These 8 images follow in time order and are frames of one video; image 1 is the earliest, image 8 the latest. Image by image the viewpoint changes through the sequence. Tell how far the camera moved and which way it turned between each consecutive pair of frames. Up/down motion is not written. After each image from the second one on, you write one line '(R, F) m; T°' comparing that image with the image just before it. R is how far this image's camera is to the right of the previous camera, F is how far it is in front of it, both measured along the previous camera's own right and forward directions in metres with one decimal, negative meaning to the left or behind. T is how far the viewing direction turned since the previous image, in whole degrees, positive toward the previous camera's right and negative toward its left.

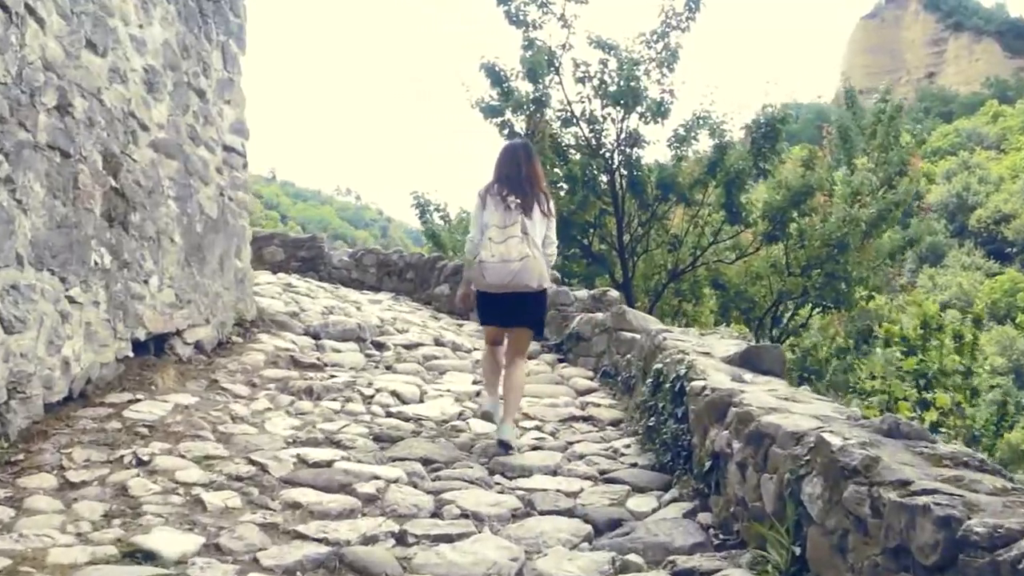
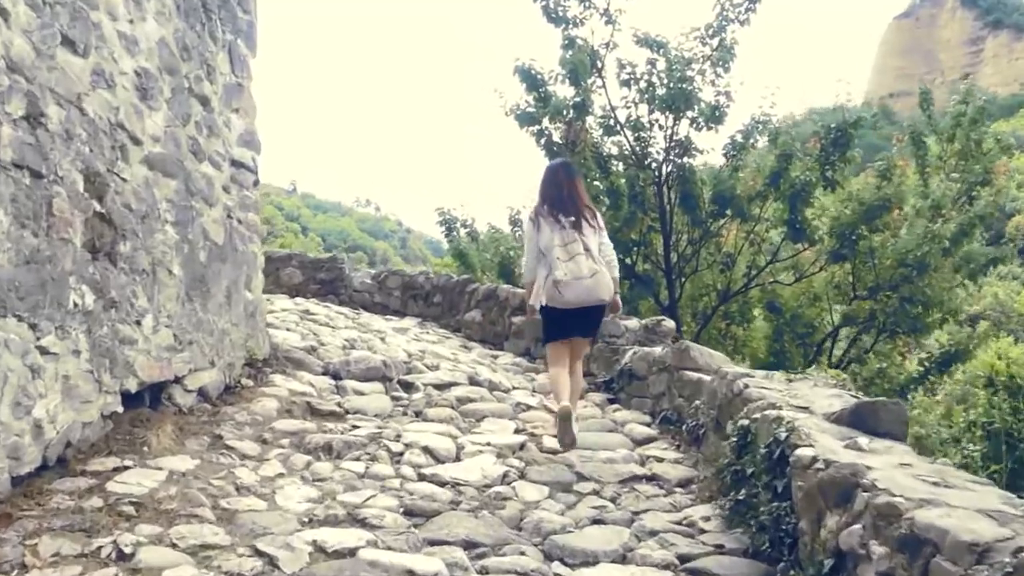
(-0.2, +0.8) m; -1°
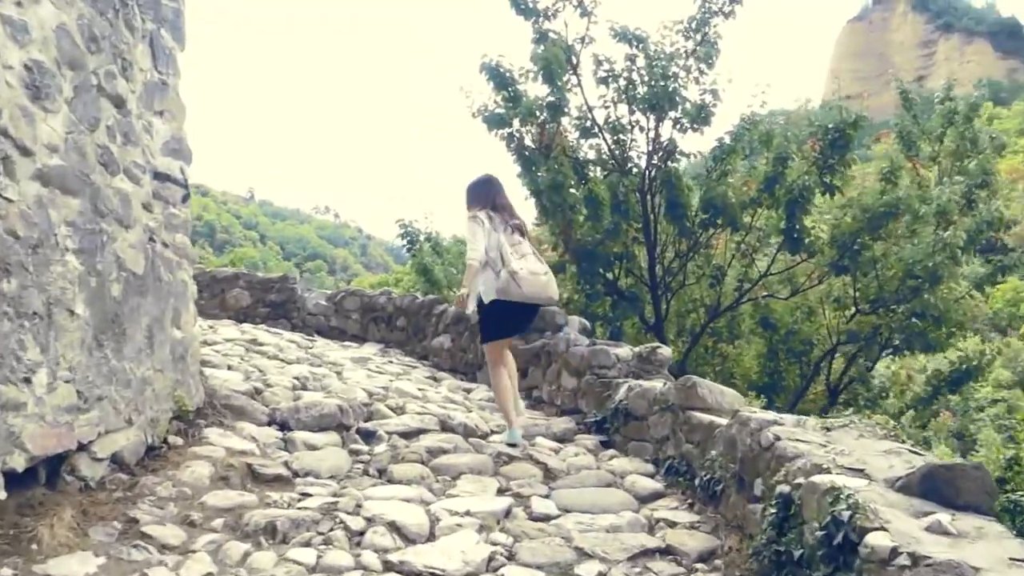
(-0.1, +0.8) m; +2°
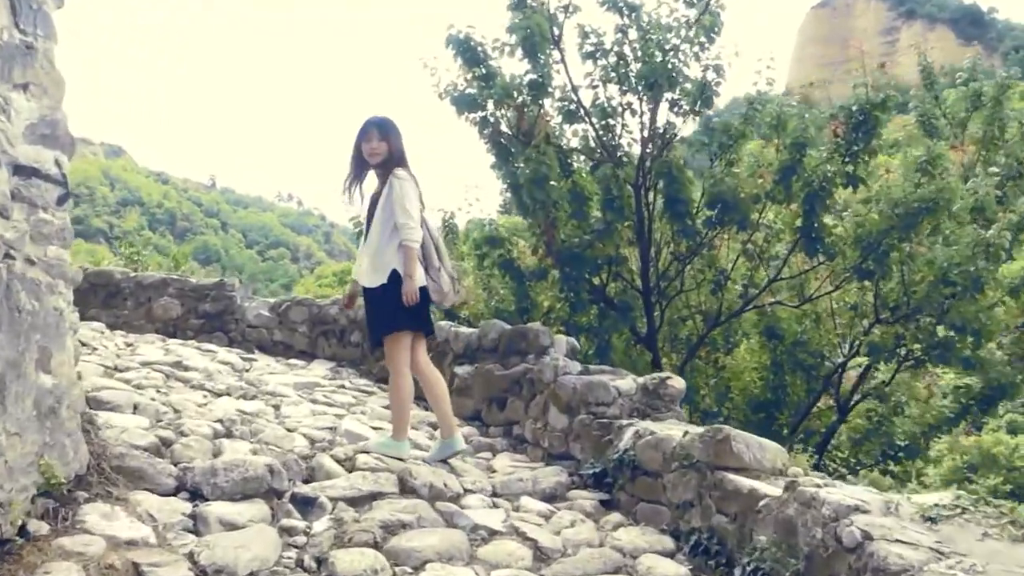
(-0.1, +1.1) m; +2°
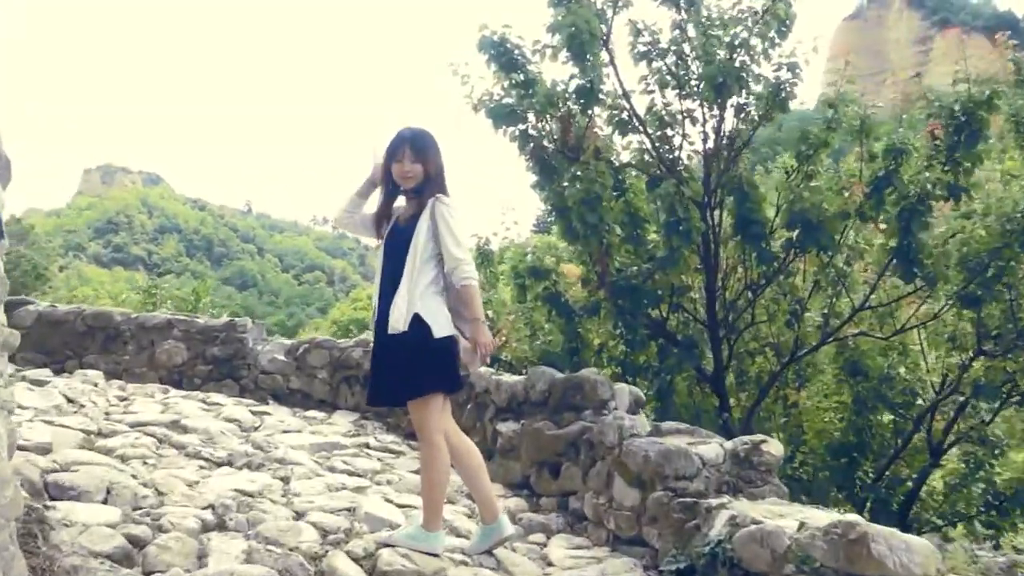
(-0.1, +0.9) m; -2°
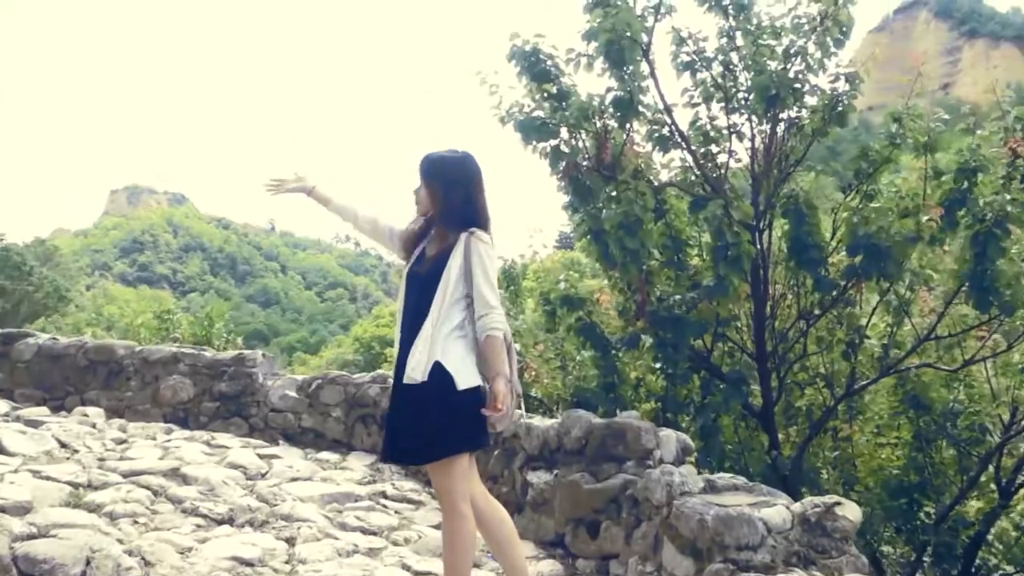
(0.0, +0.5) m; -1°
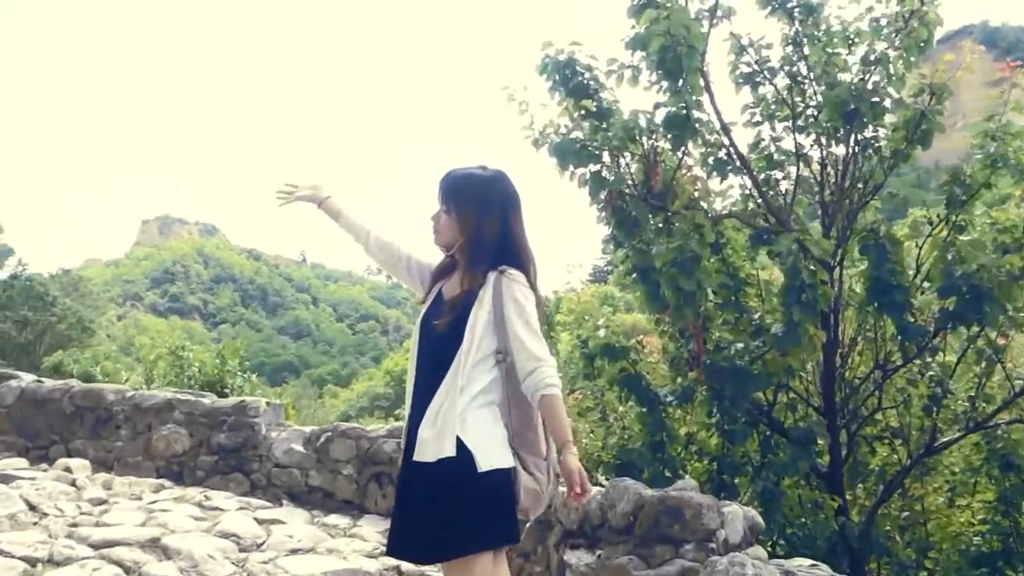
(0.0, +0.7) m; -2°
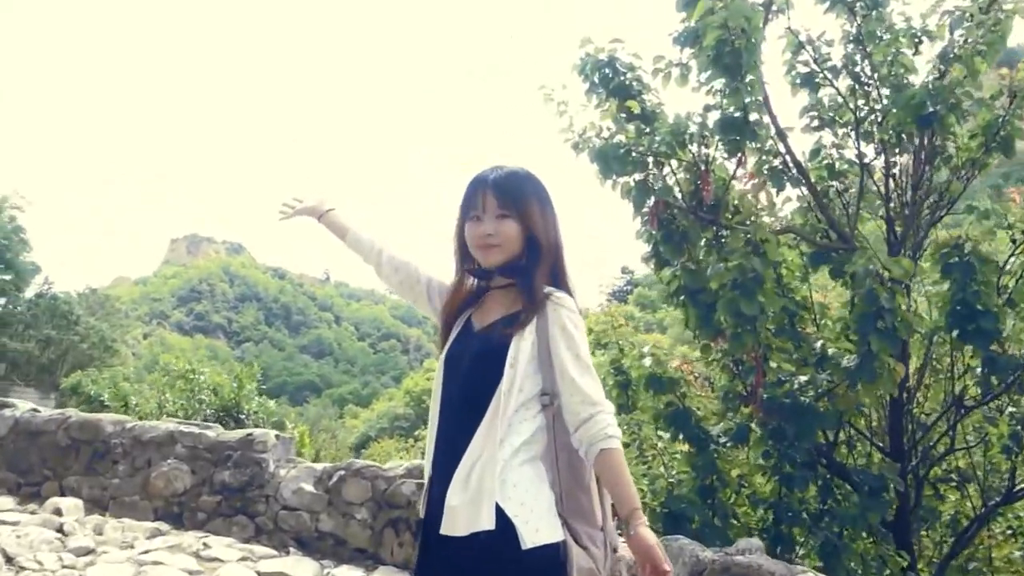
(0.0, +0.5) m; -1°
